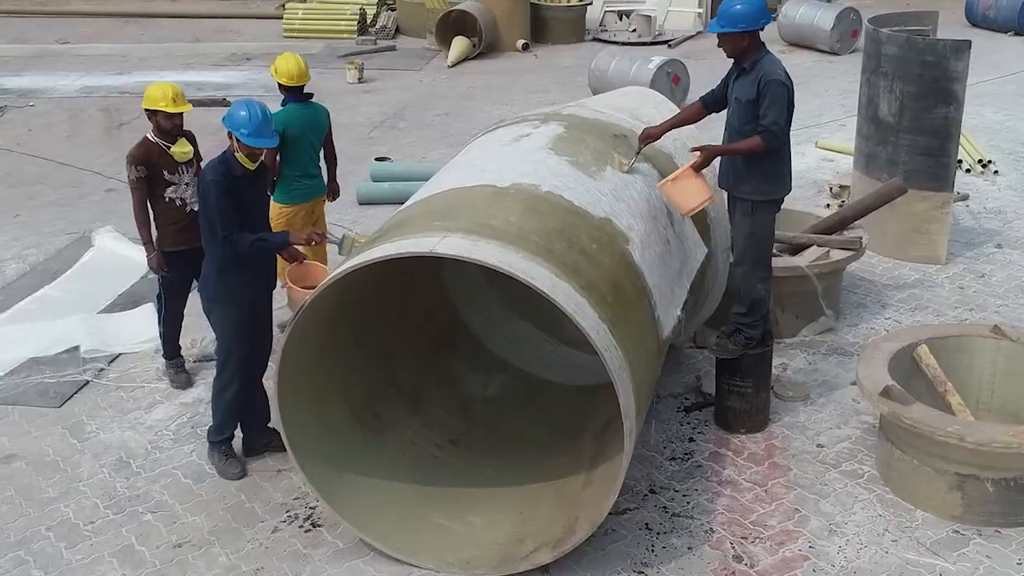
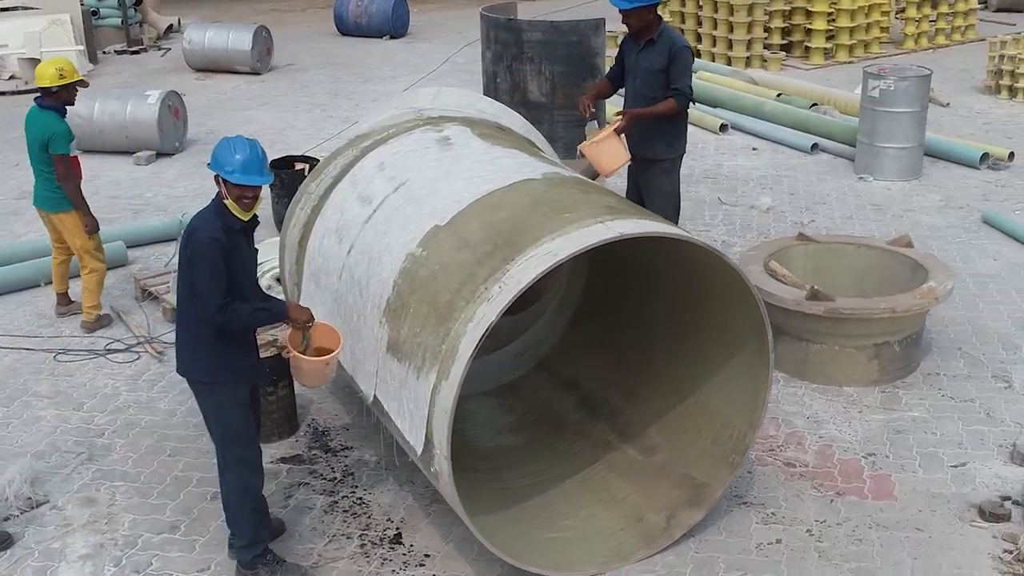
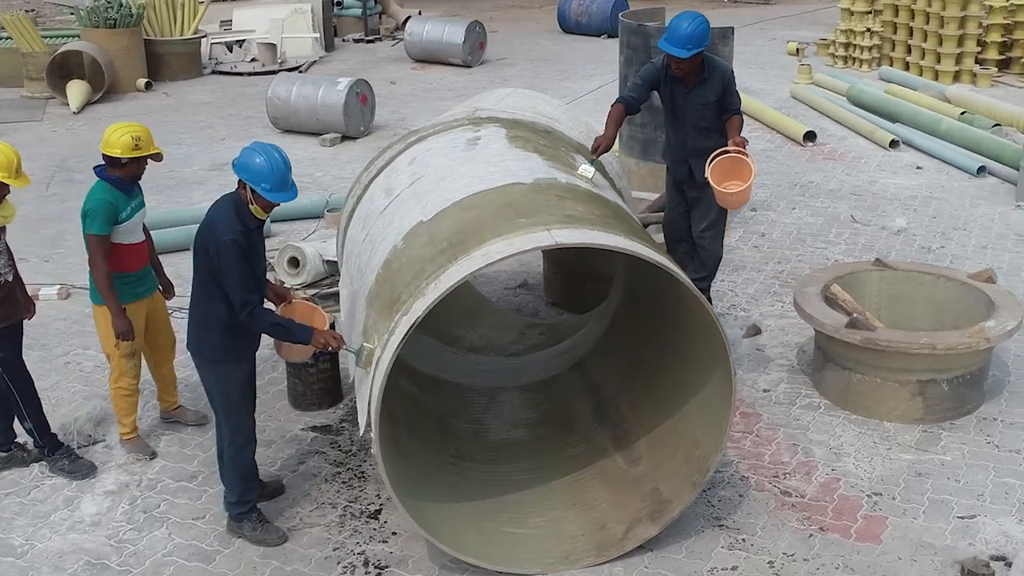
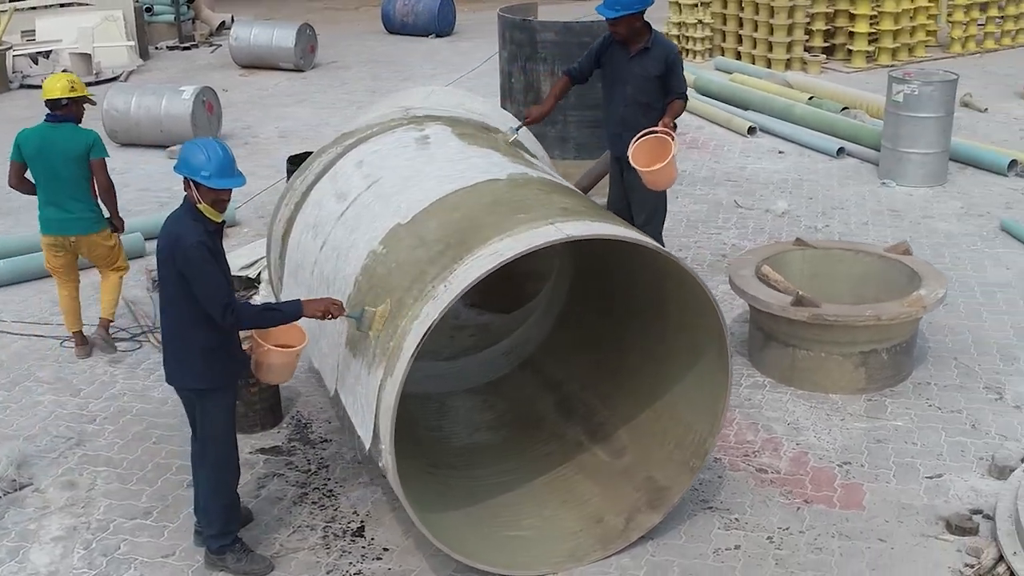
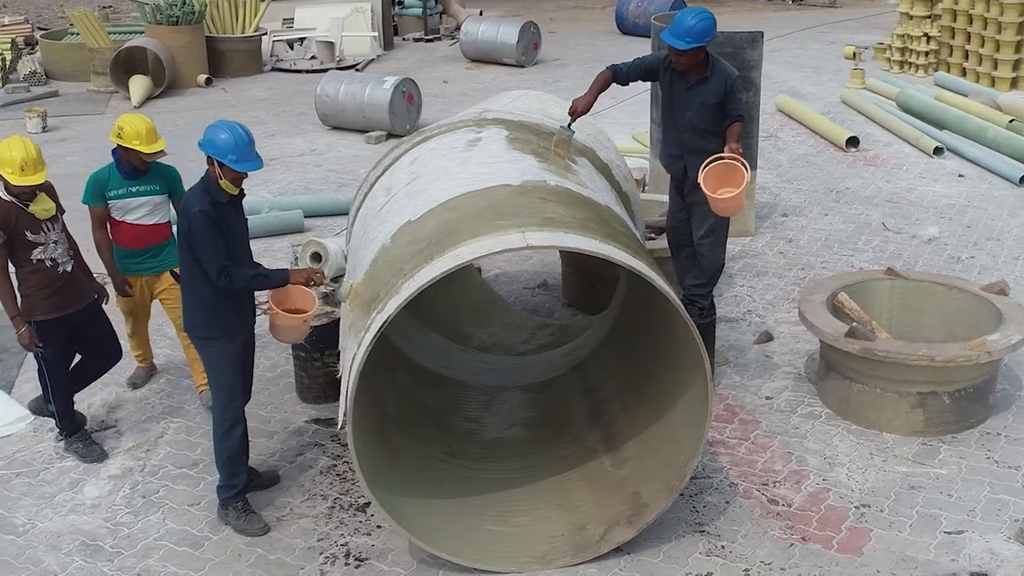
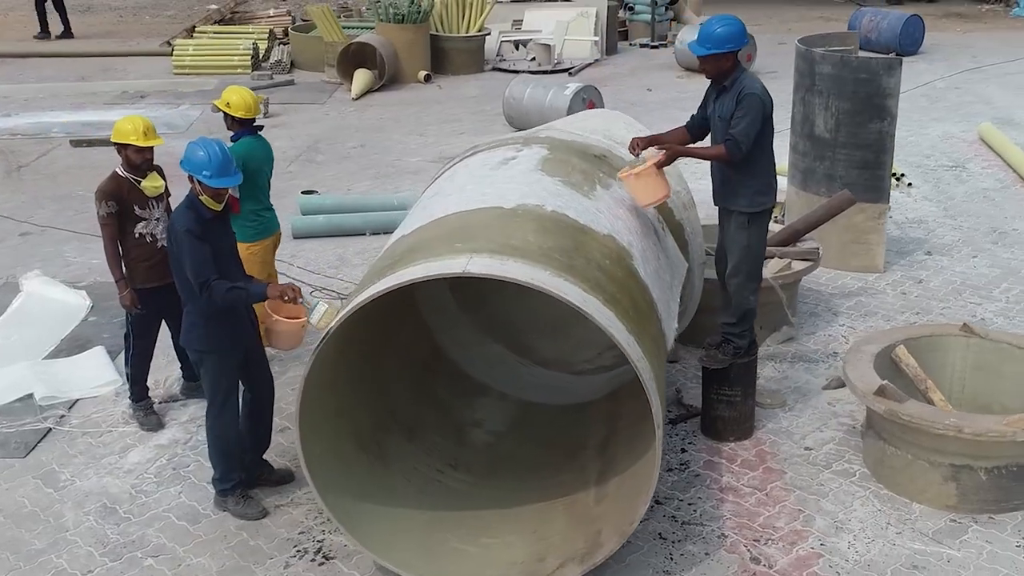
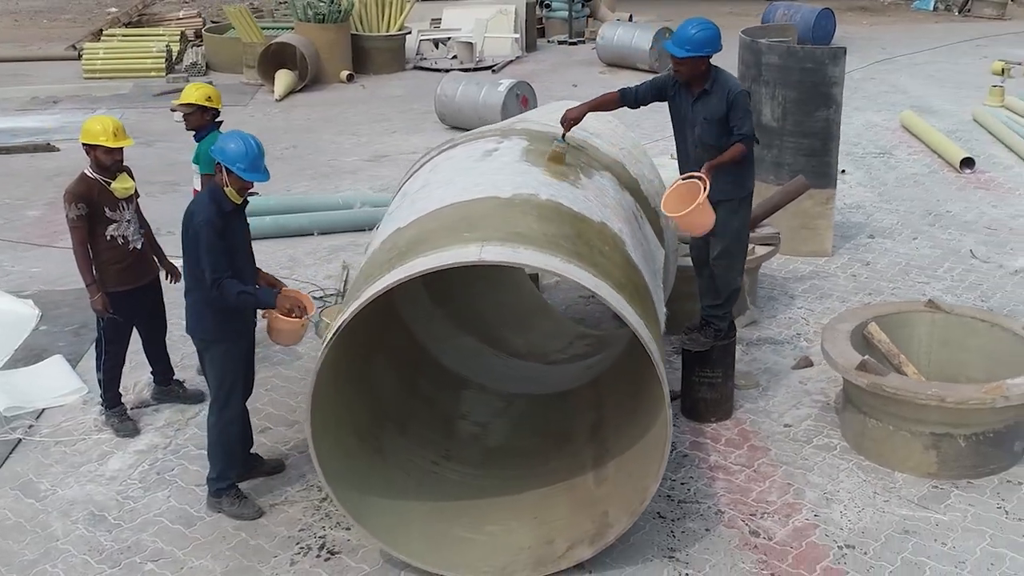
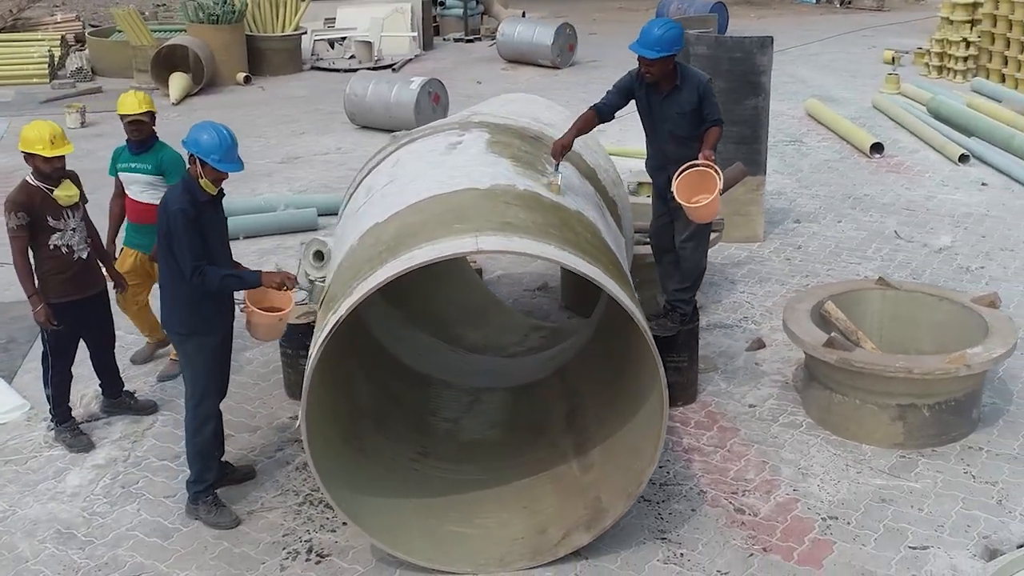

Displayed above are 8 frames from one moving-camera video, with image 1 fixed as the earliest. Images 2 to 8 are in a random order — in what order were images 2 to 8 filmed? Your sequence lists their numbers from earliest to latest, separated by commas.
6, 7, 8, 5, 3, 4, 2
